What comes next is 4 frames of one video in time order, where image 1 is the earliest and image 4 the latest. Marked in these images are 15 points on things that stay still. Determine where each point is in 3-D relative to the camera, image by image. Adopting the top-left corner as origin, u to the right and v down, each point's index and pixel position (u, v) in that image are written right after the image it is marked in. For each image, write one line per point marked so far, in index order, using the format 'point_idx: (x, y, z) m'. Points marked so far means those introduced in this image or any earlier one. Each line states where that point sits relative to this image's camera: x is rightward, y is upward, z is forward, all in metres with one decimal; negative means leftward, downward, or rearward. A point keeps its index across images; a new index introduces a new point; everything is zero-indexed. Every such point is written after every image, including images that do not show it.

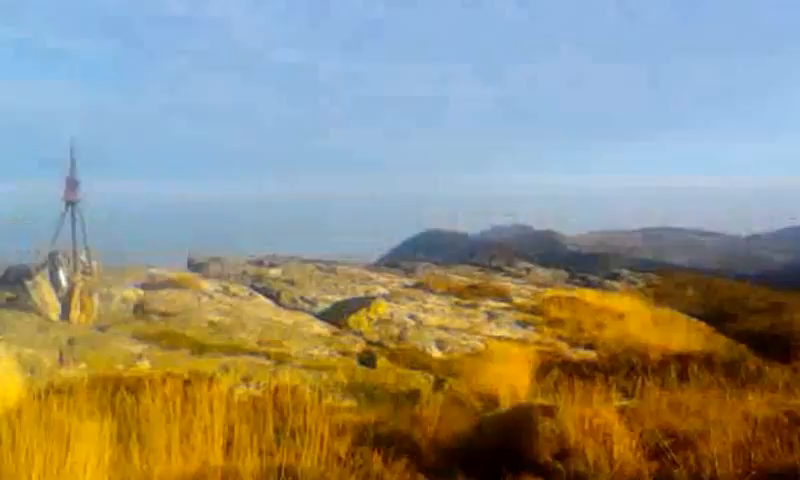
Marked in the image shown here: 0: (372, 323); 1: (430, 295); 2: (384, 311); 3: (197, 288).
0: (-0.3, -2.0, +16.3) m
1: (+0.6, -1.8, +19.0) m
2: (-0.3, -1.9, +18.2) m
3: (-3.9, -1.1, +17.2) m
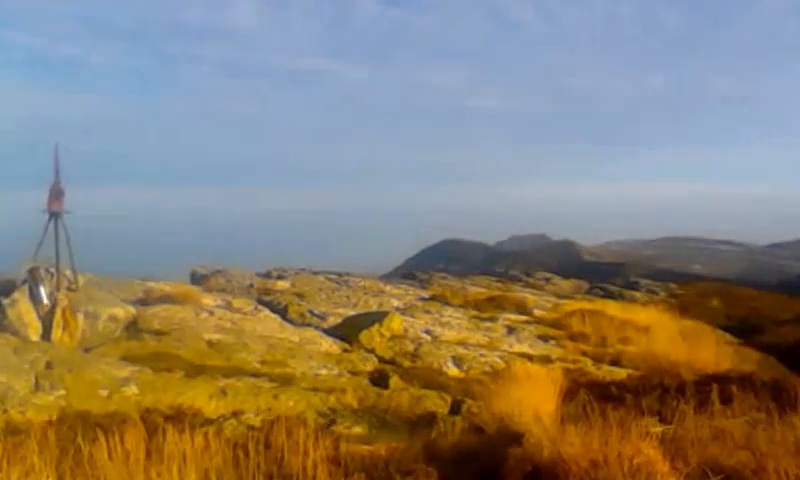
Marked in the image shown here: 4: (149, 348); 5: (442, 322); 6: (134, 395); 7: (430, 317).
0: (-0.1, -2.1, +15.1) m
1: (+0.9, -2.1, +17.9) m
2: (0.0, -2.1, +17.0) m
3: (-3.7, -1.4, +16.2) m
4: (-3.6, -1.5, +12.6) m
5: (+0.7, -2.0, +17.9) m
6: (-3.0, -1.8, +10.4) m
7: (+0.6, -2.0, +17.8) m
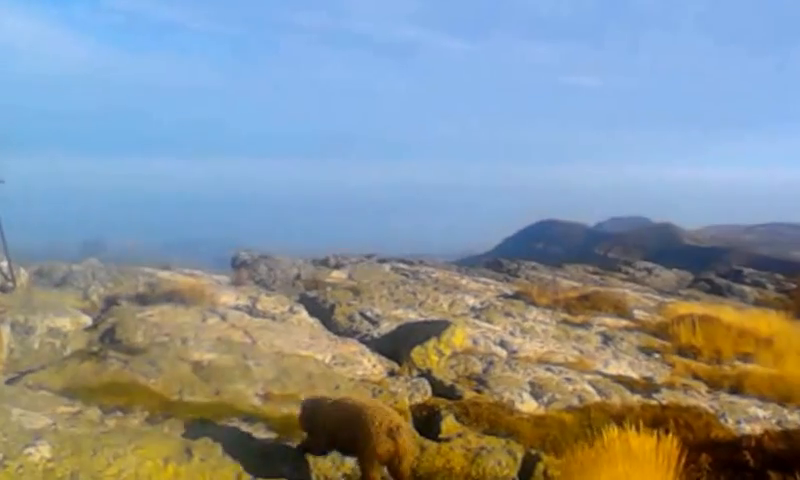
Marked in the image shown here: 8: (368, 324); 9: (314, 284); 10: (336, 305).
0: (+0.6, -2.1, +11.4) m
1: (+1.9, -2.0, +14.1) m
2: (+0.9, -2.0, +13.3) m
3: (-2.8, -1.1, +12.8) m
4: (-3.1, -1.4, +9.2) m
5: (+1.8, -1.9, +14.1) m
6: (-2.8, -1.7, +7.1) m
7: (+1.6, -1.9, +14.0) m
8: (-0.6, -1.5, +16.5) m
9: (-1.8, -1.0, +19.7) m
10: (-1.2, -1.2, +17.3) m
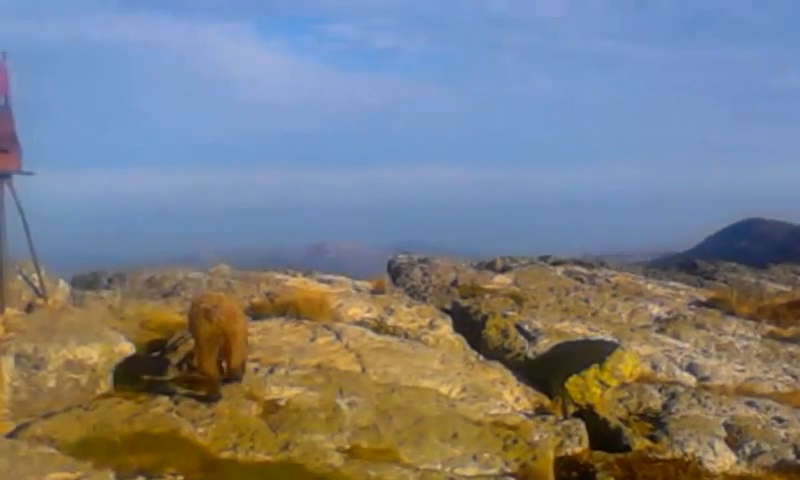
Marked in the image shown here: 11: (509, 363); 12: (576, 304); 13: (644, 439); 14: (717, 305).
0: (+2.0, -2.1, +8.5) m
1: (+3.8, -1.9, +10.8) m
2: (+2.7, -2.0, +10.3) m
3: (-1.1, -1.2, +10.6) m
4: (-2.1, -1.5, +7.1) m
5: (+3.6, -1.9, +10.9) m
6: (-2.3, -1.8, +4.9) m
7: (+3.4, -1.9, +10.9) m
8: (+1.9, -1.6, +13.8) m
9: (+1.3, -1.0, +17.1) m
10: (+1.4, -1.2, +14.7) m
11: (+1.6, -1.8, +13.3) m
12: (+3.3, -1.2, +17.2) m
13: (+2.6, -2.1, +9.8) m
14: (+6.8, -1.4, +19.5) m
